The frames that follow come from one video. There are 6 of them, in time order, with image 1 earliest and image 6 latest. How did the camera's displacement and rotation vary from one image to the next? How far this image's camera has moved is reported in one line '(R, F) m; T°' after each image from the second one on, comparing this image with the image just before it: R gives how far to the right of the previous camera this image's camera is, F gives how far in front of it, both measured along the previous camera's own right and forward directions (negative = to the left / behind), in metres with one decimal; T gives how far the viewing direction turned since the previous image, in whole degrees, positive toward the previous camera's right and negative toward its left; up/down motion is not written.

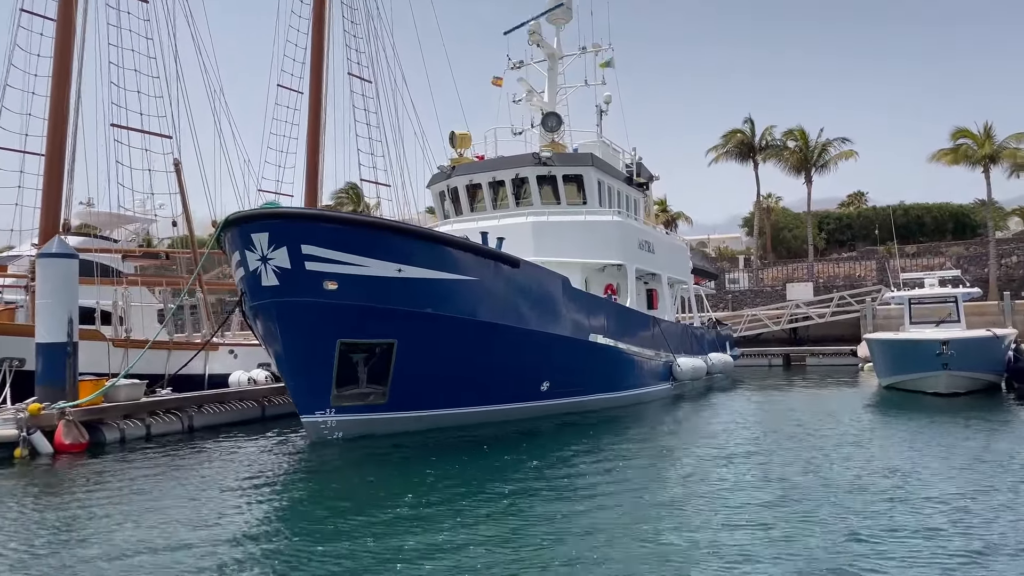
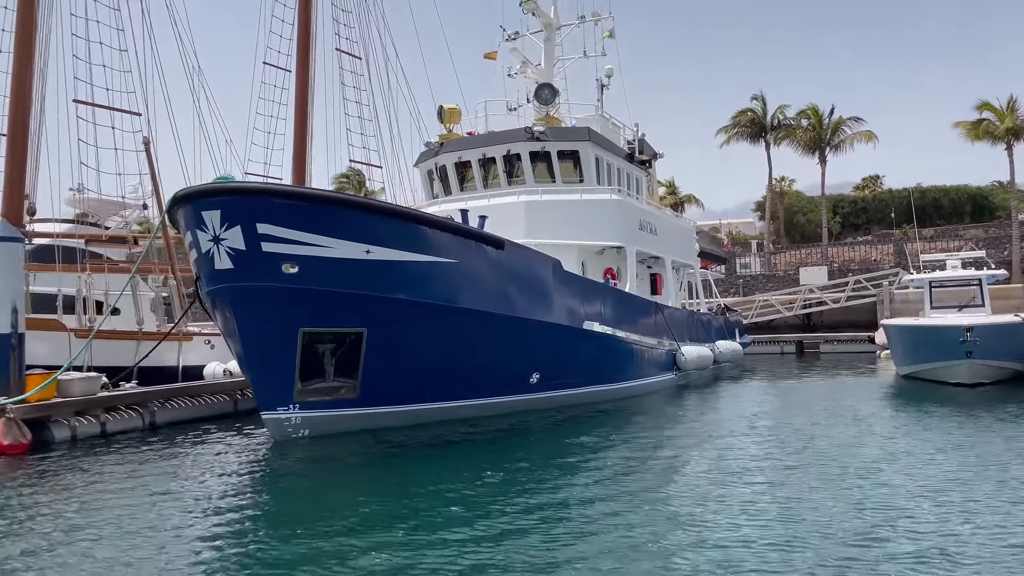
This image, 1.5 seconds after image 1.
(+0.3, +0.9) m; -1°
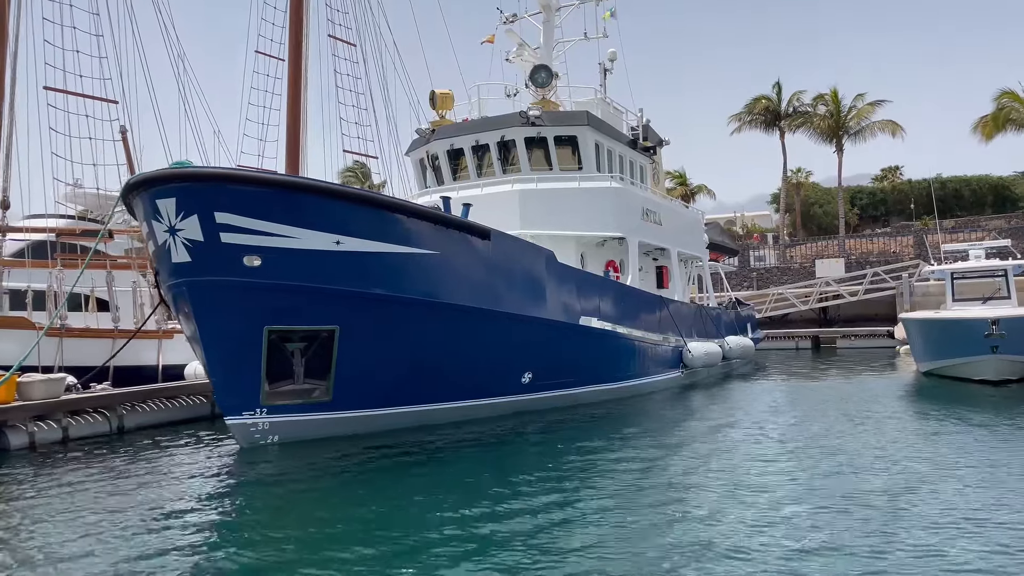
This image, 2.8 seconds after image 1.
(+0.3, +0.7) m; -1°
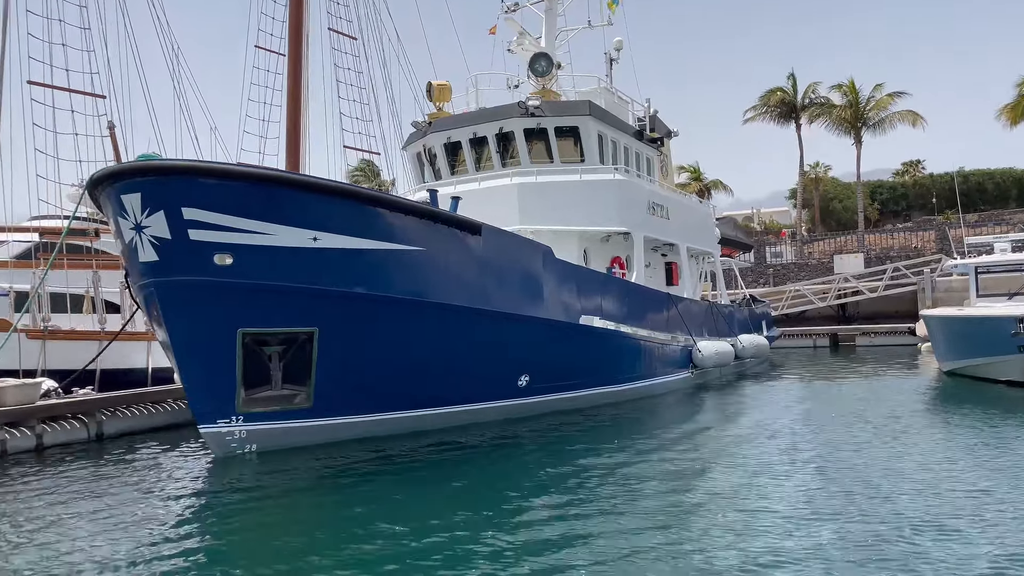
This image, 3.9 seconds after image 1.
(+0.2, +0.5) m; -1°
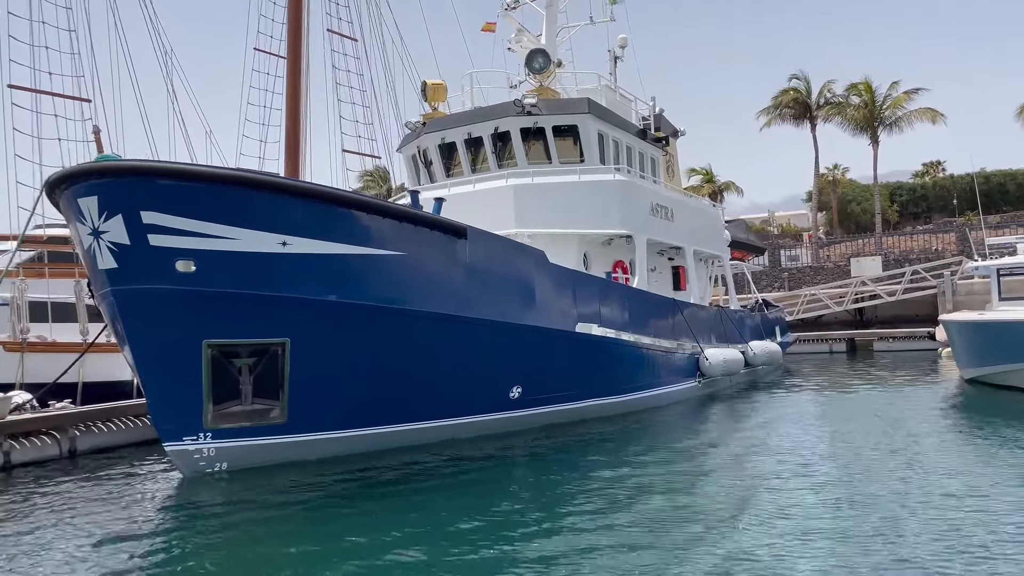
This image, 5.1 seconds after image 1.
(+0.3, +0.5) m; -1°
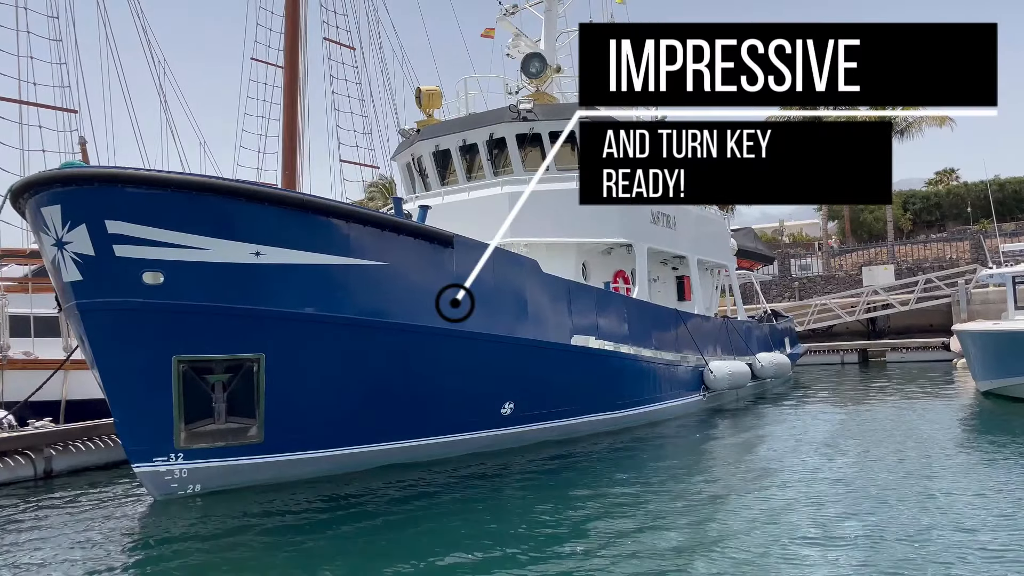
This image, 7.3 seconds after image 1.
(+0.2, +0.4) m; -1°
